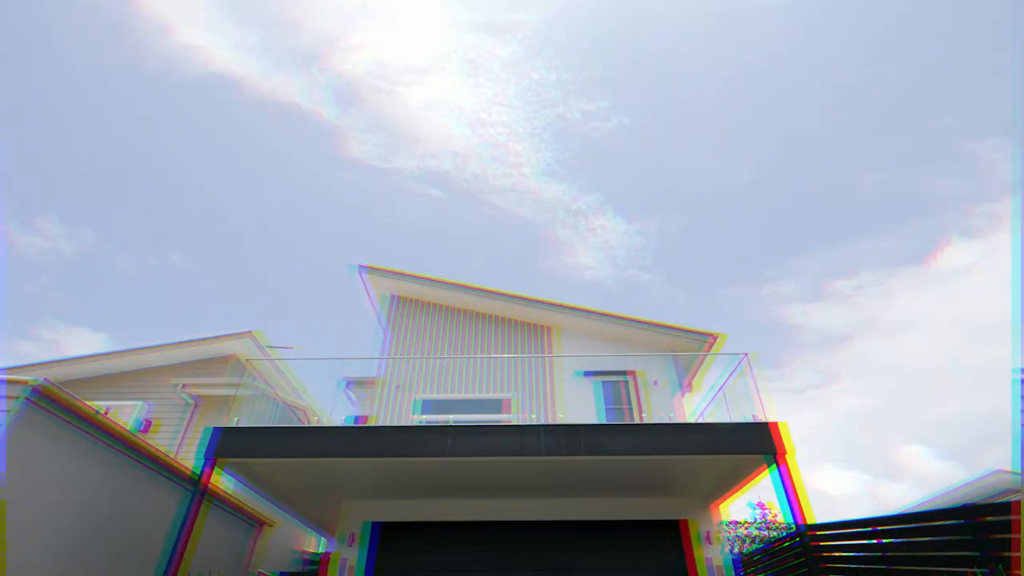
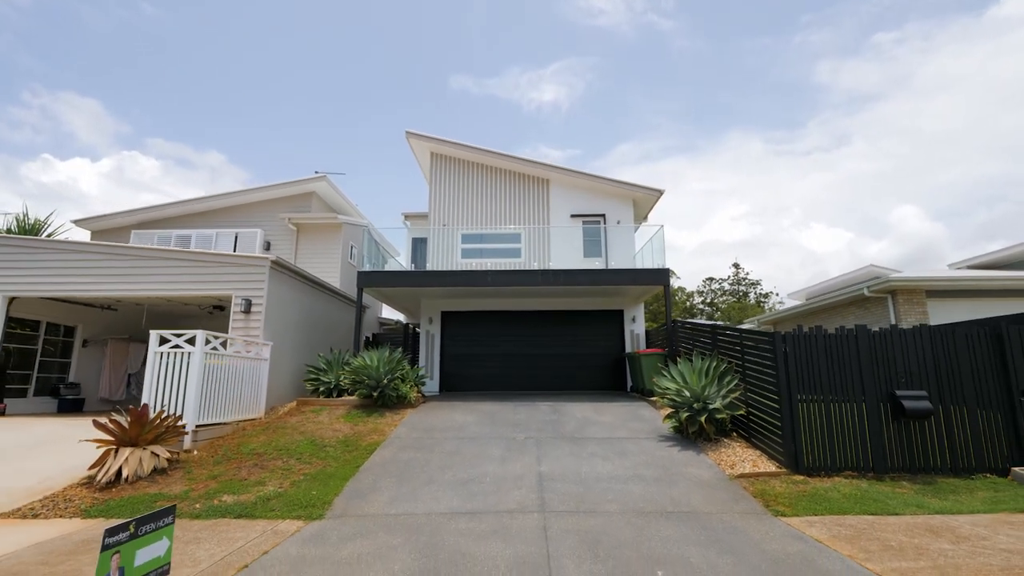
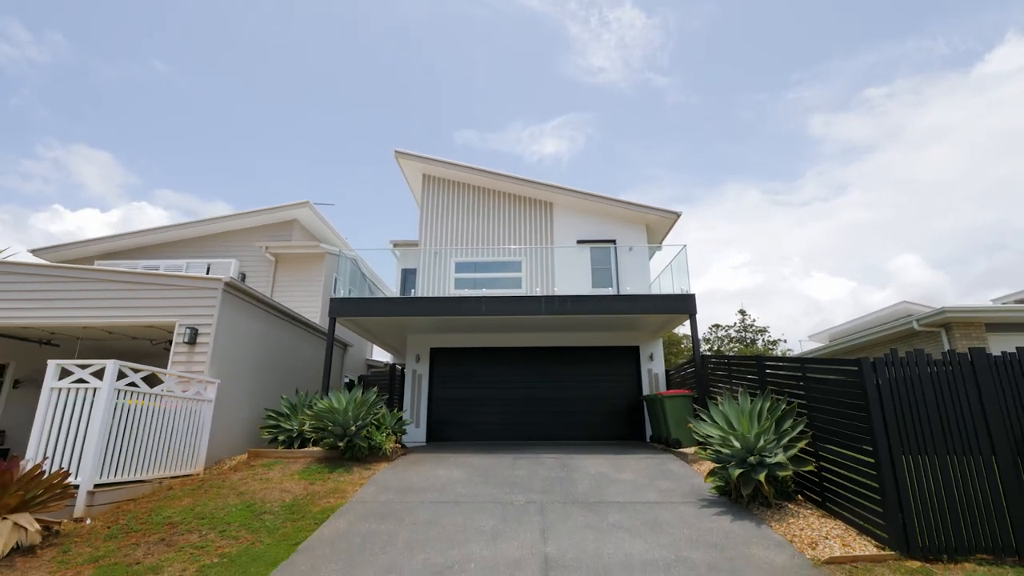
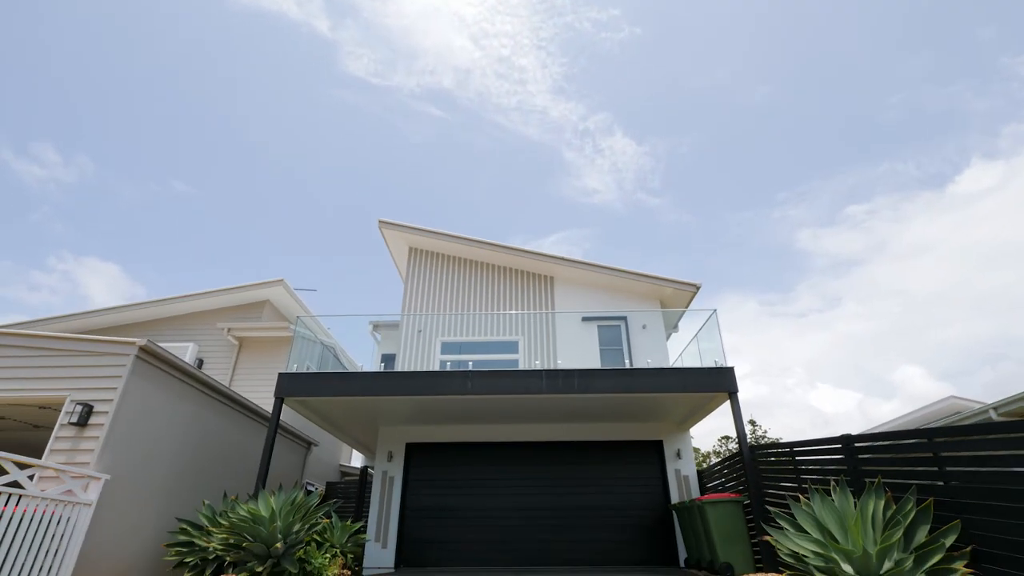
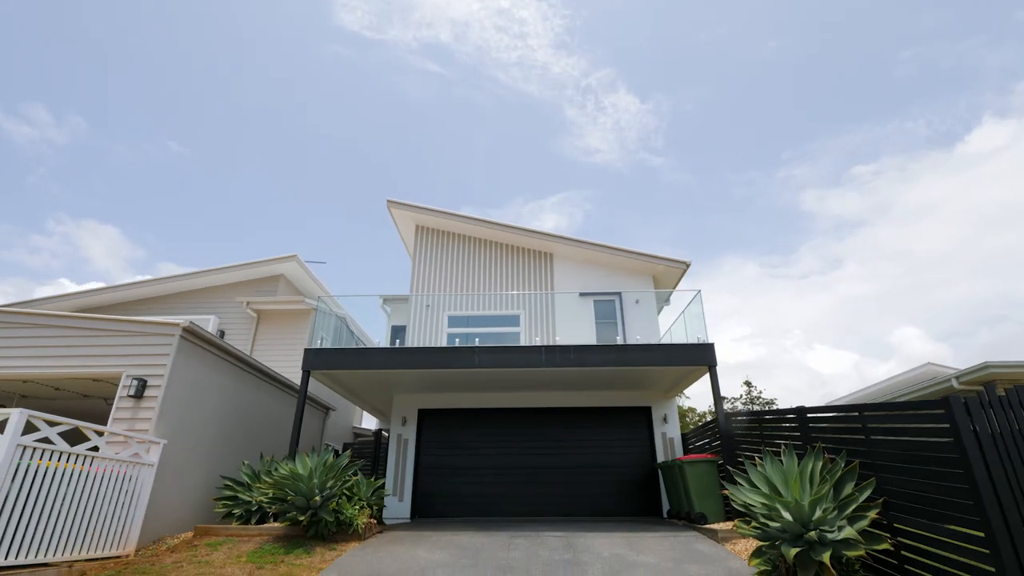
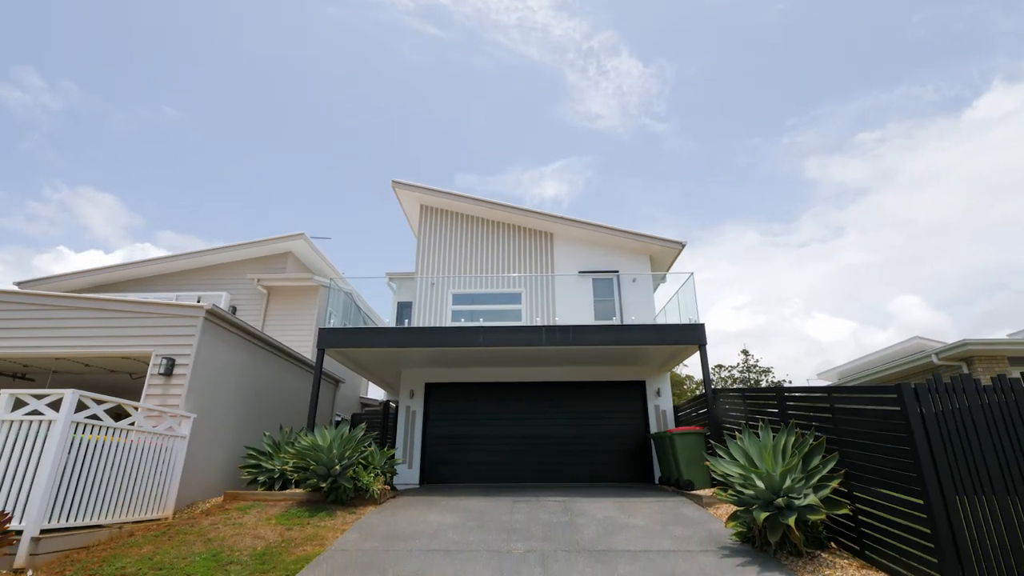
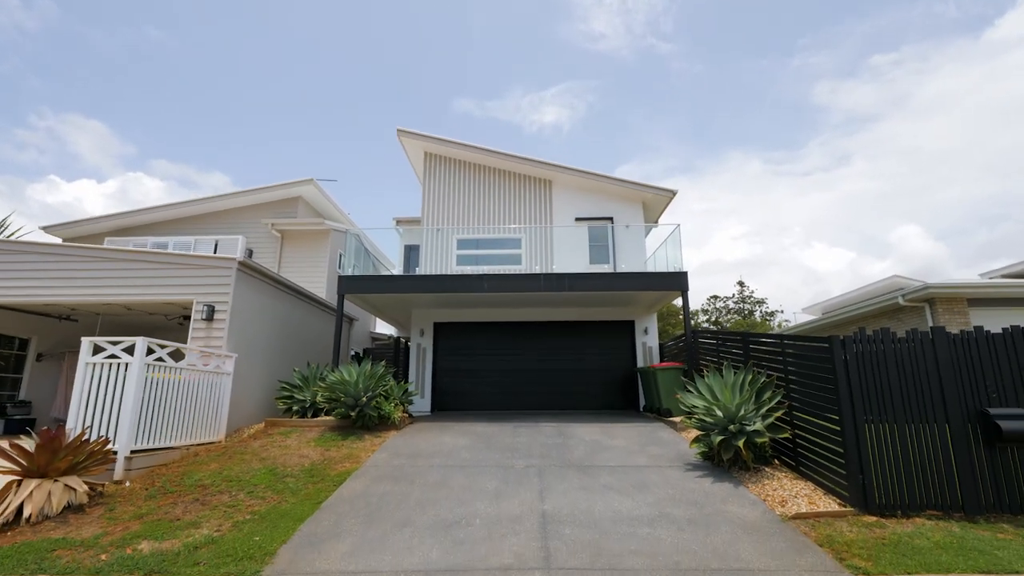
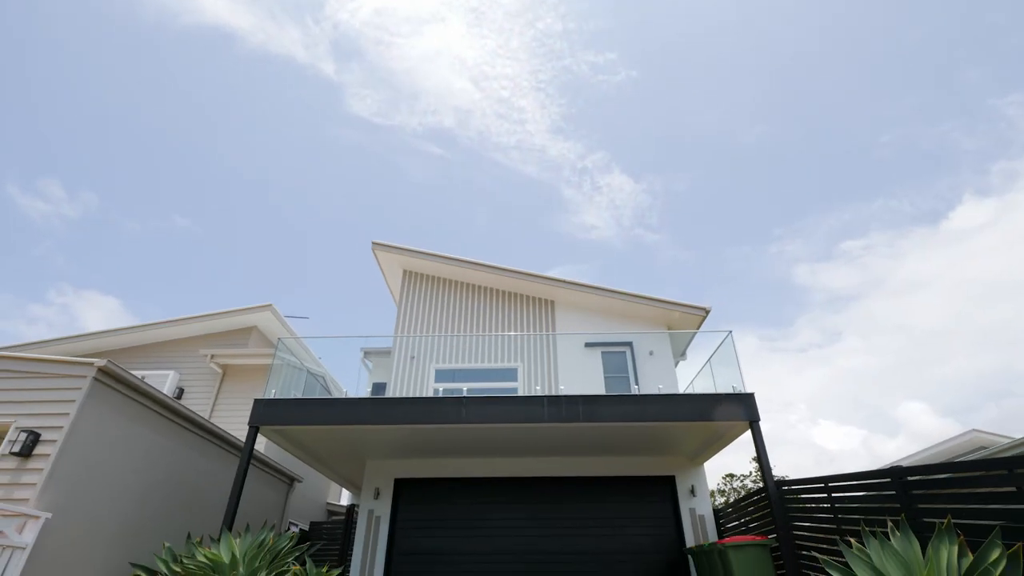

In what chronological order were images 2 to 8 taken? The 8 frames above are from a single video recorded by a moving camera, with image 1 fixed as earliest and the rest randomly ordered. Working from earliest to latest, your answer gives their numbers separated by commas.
8, 4, 5, 6, 3, 7, 2
